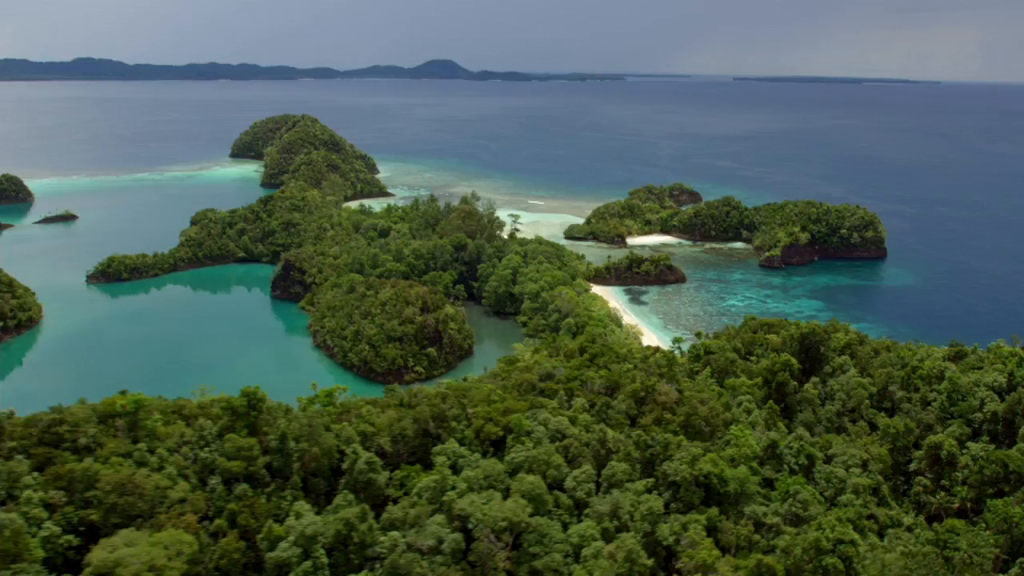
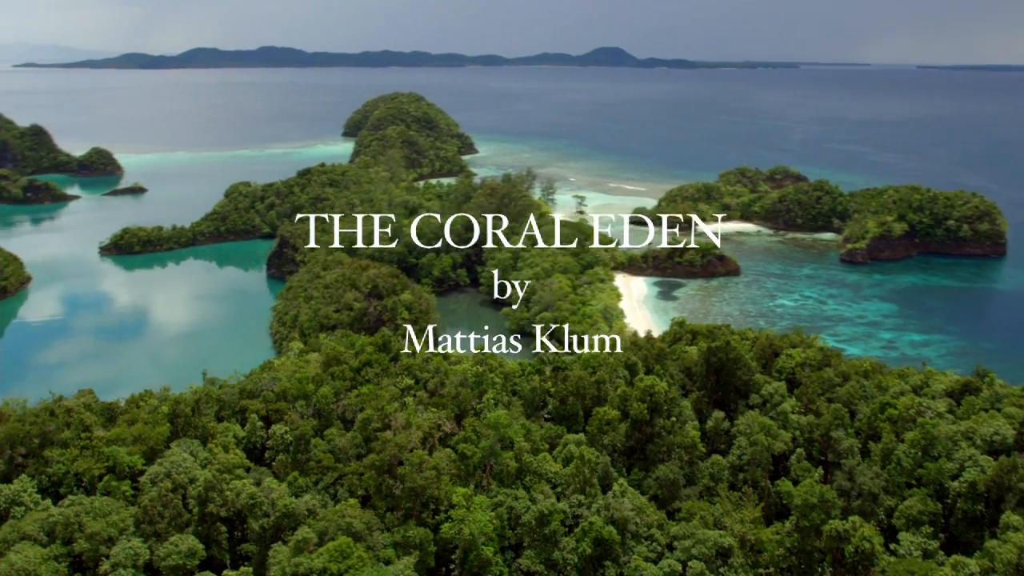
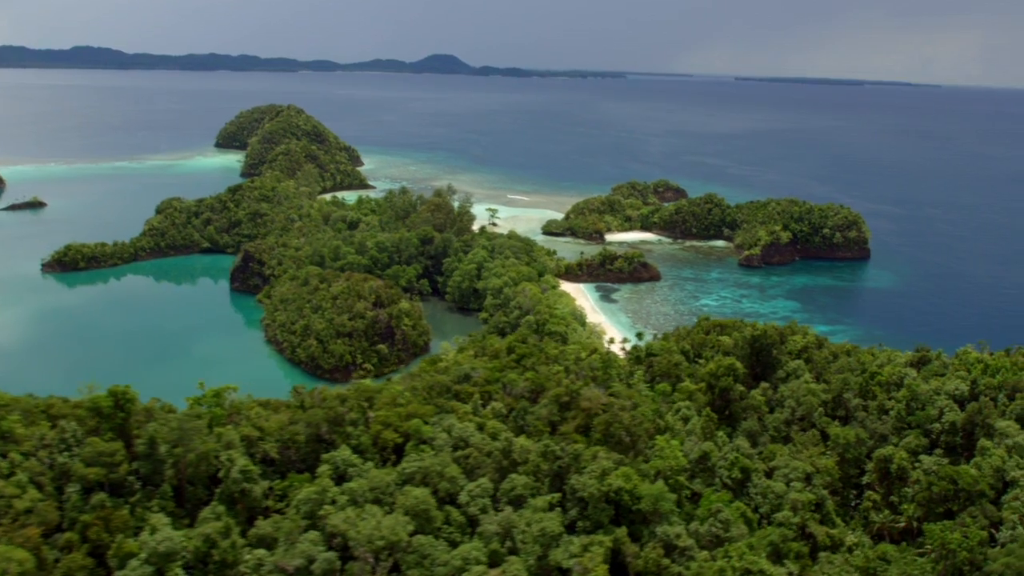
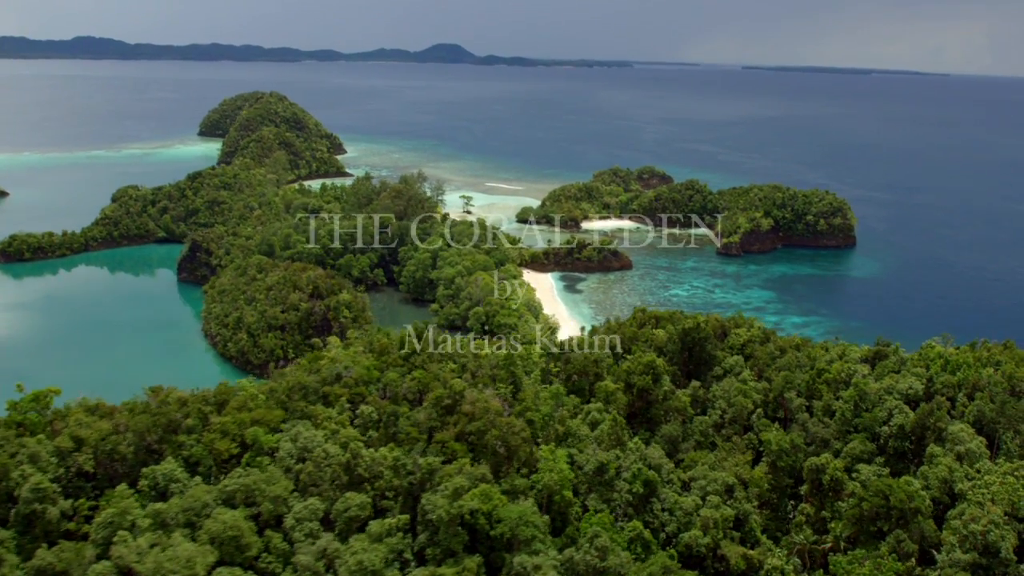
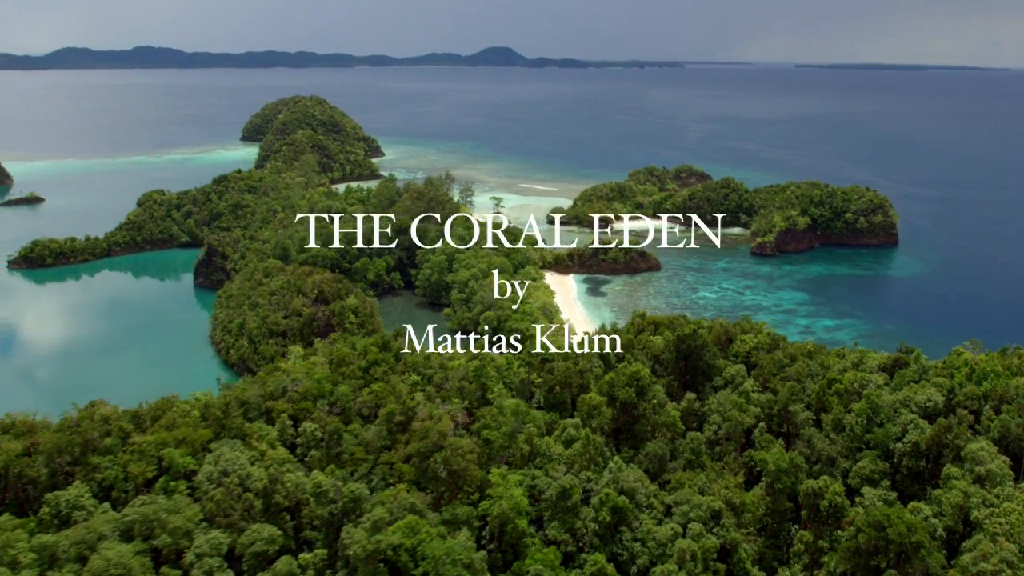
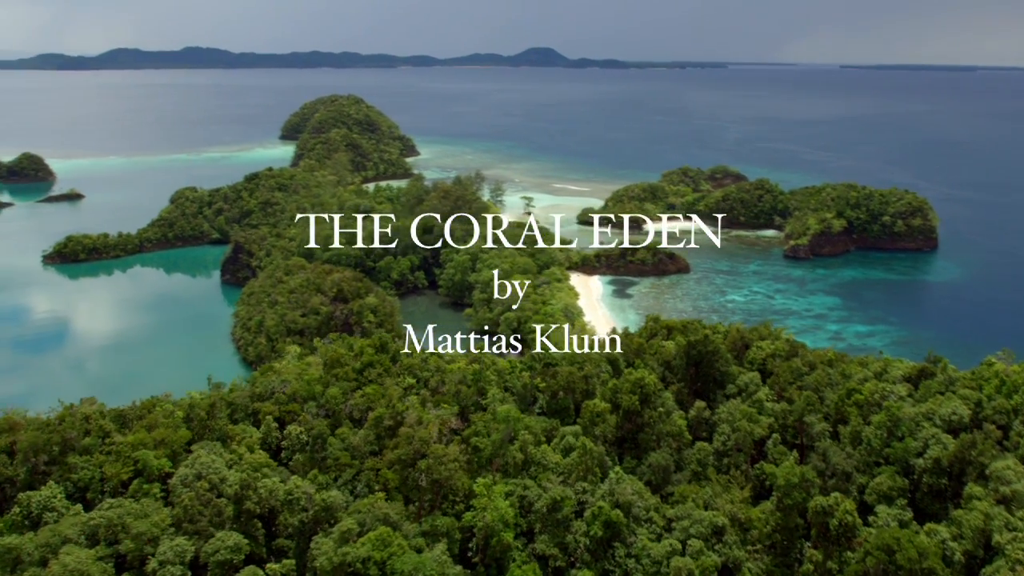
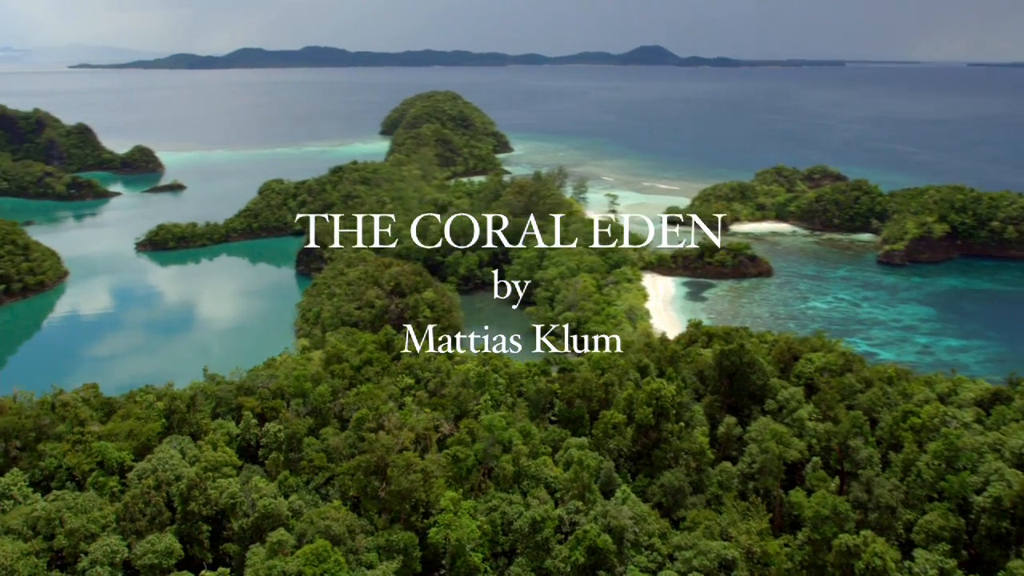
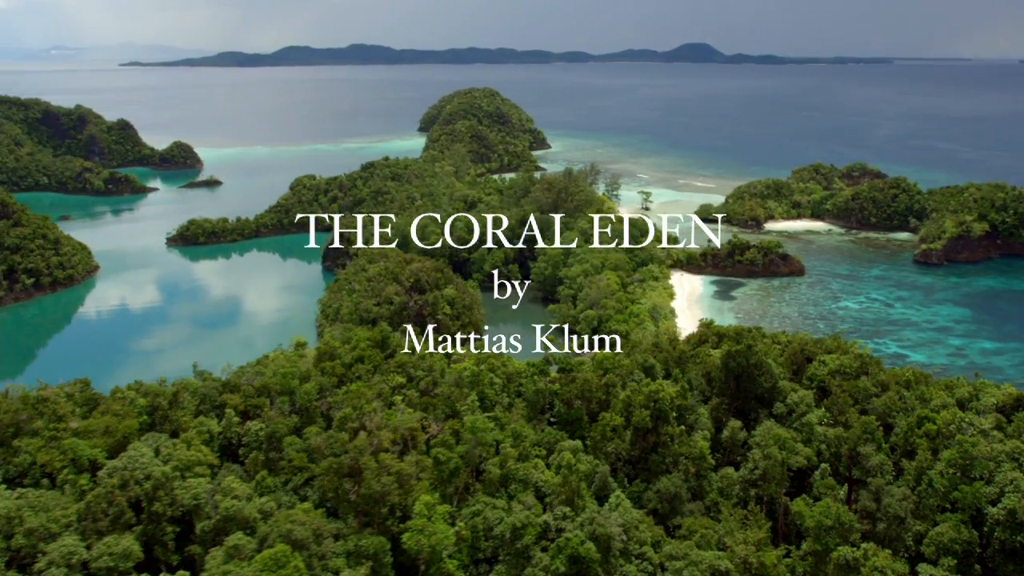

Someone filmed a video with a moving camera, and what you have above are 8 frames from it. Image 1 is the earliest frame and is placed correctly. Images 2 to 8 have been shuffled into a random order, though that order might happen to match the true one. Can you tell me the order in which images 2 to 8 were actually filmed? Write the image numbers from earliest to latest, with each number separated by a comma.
3, 4, 5, 6, 2, 7, 8
